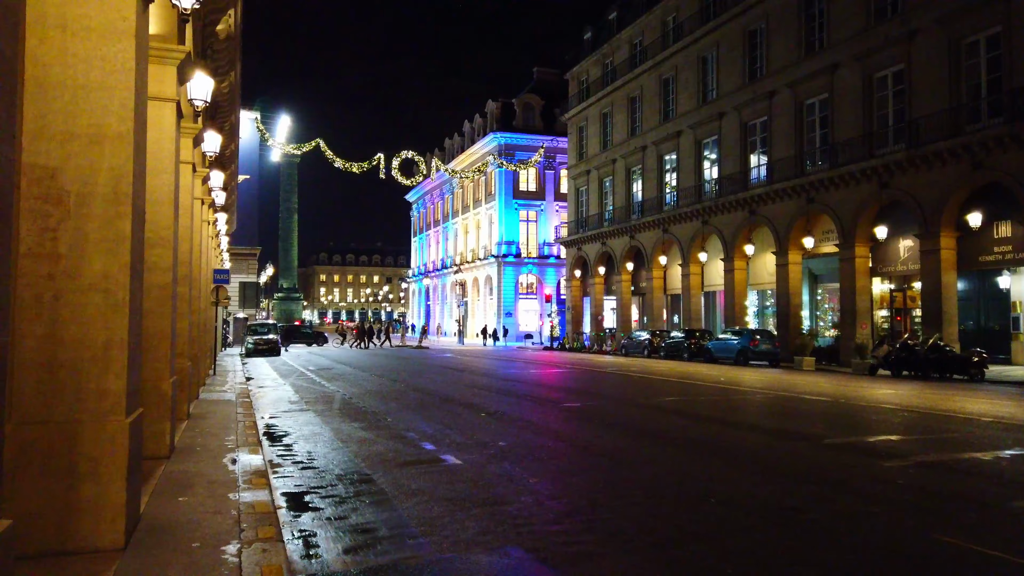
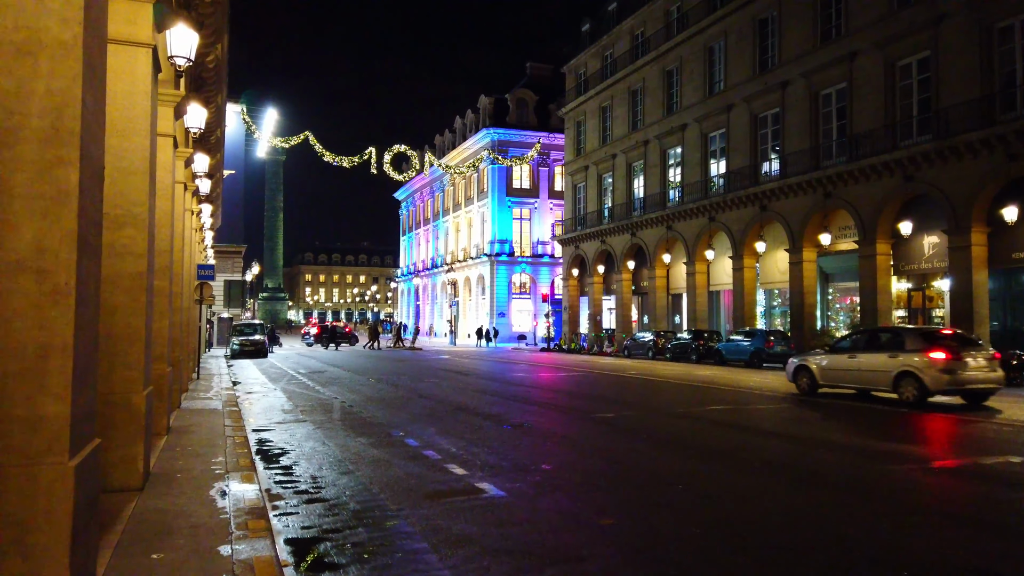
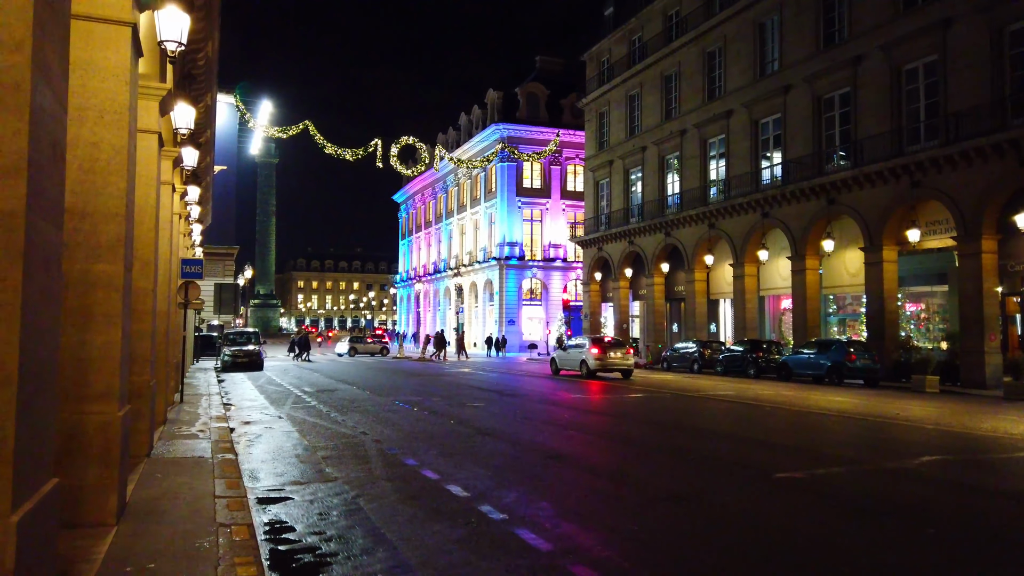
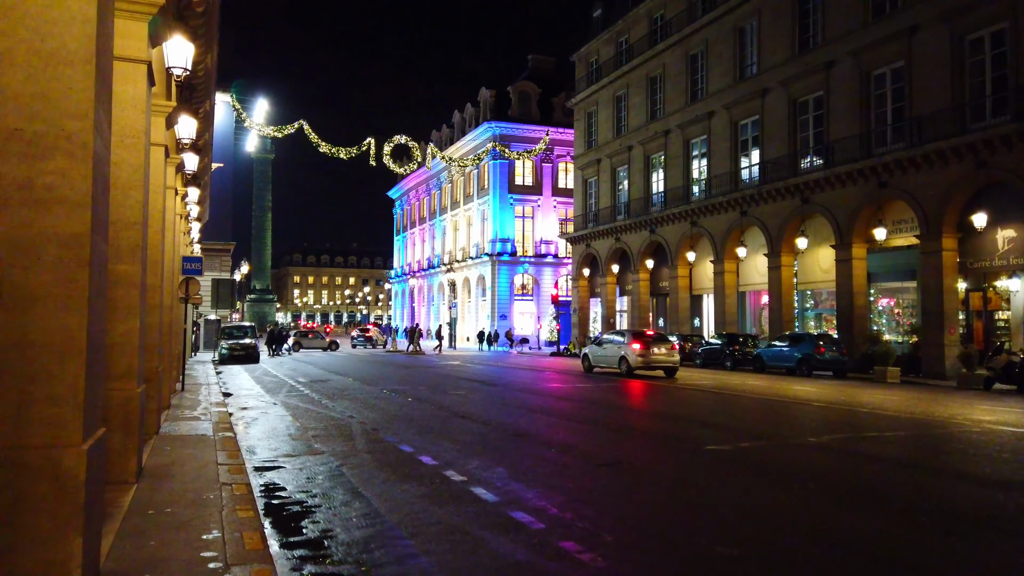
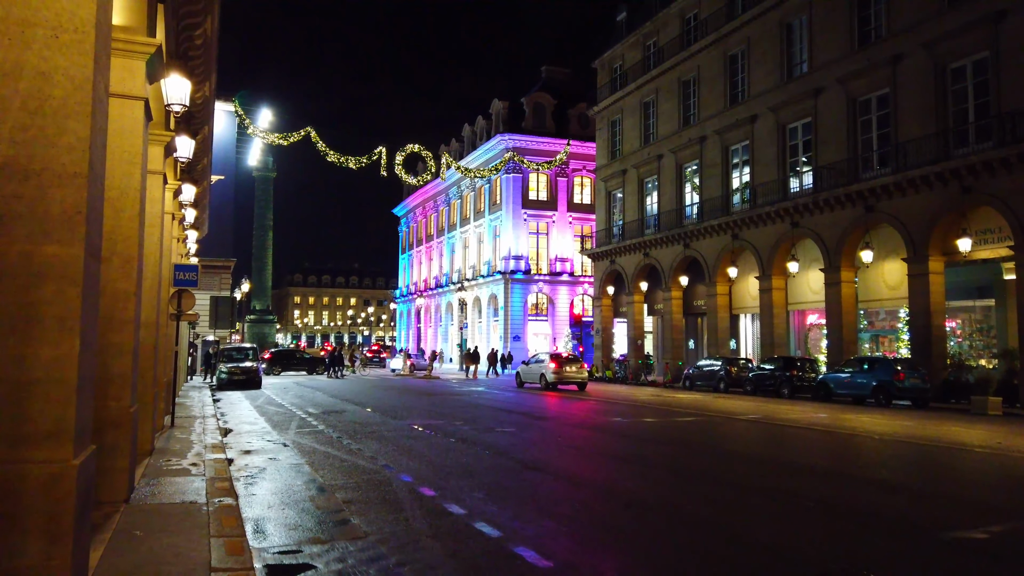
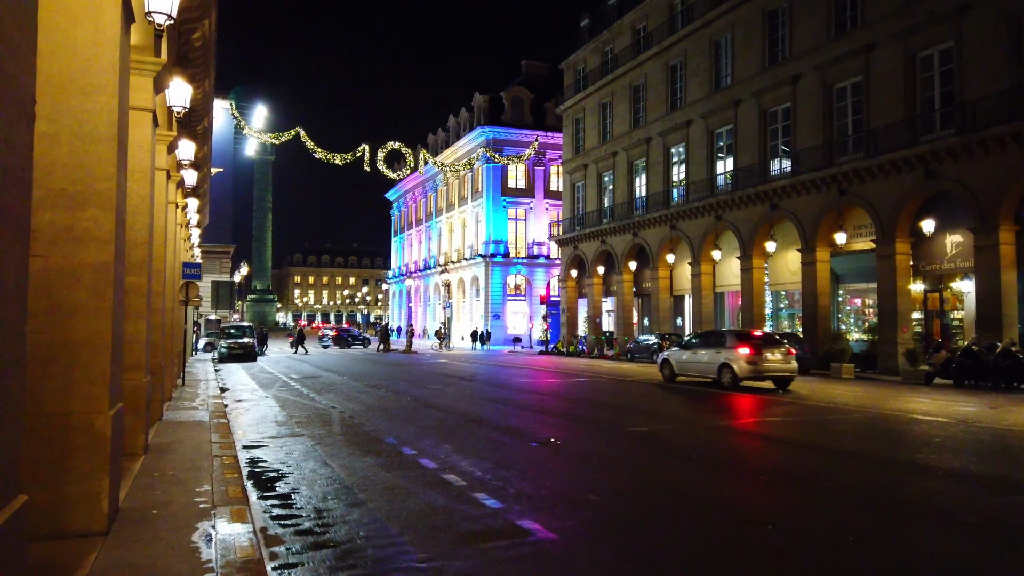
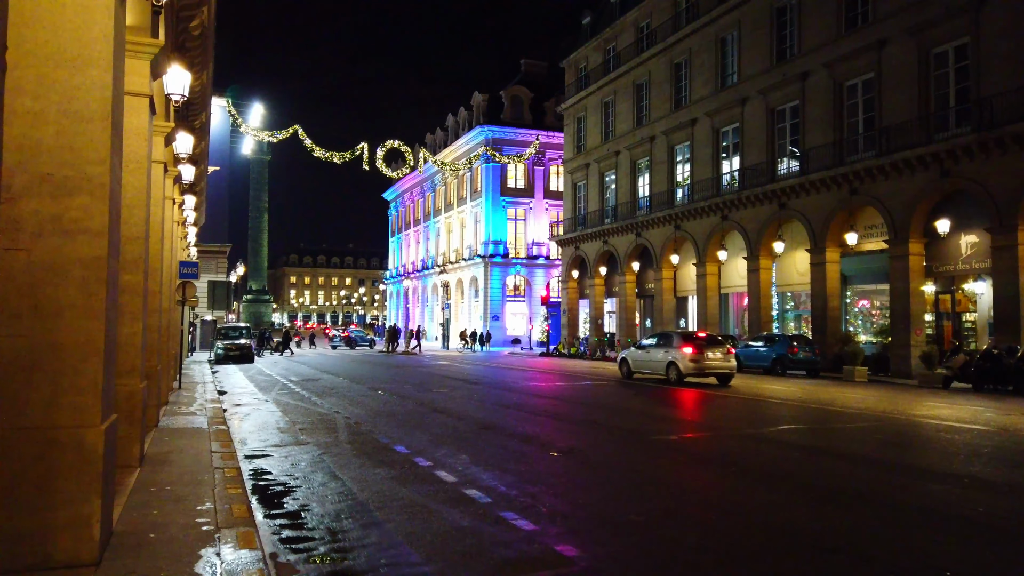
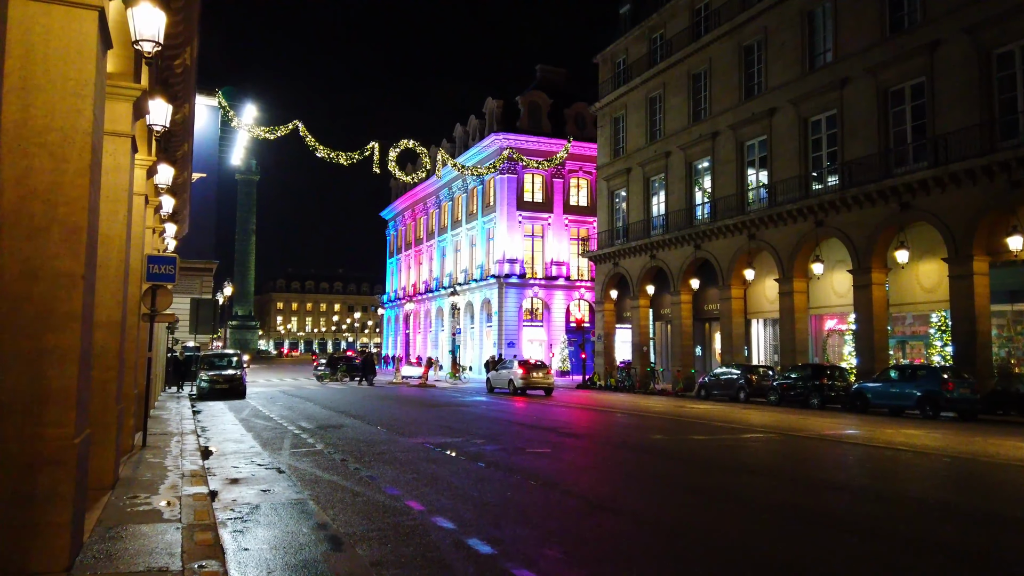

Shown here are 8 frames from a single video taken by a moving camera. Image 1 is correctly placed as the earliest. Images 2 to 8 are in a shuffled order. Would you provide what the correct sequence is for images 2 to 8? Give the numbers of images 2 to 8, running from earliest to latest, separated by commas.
2, 6, 7, 4, 3, 5, 8
